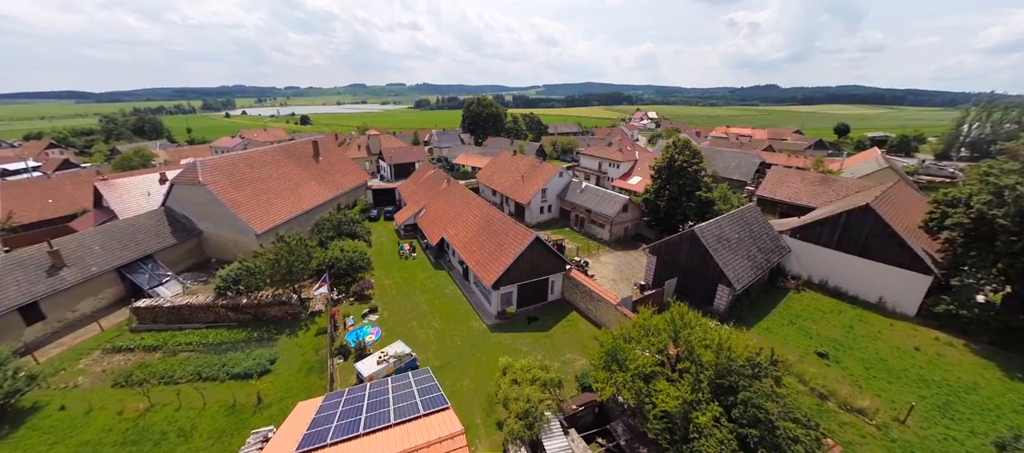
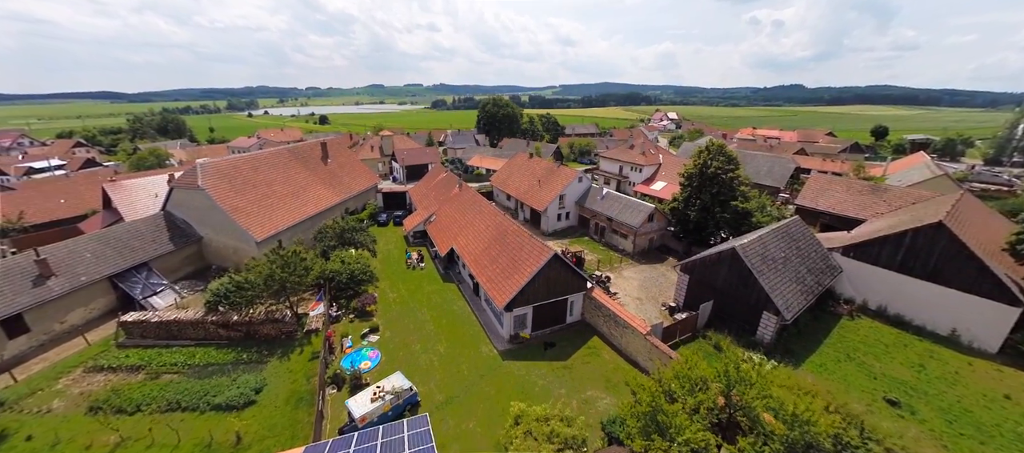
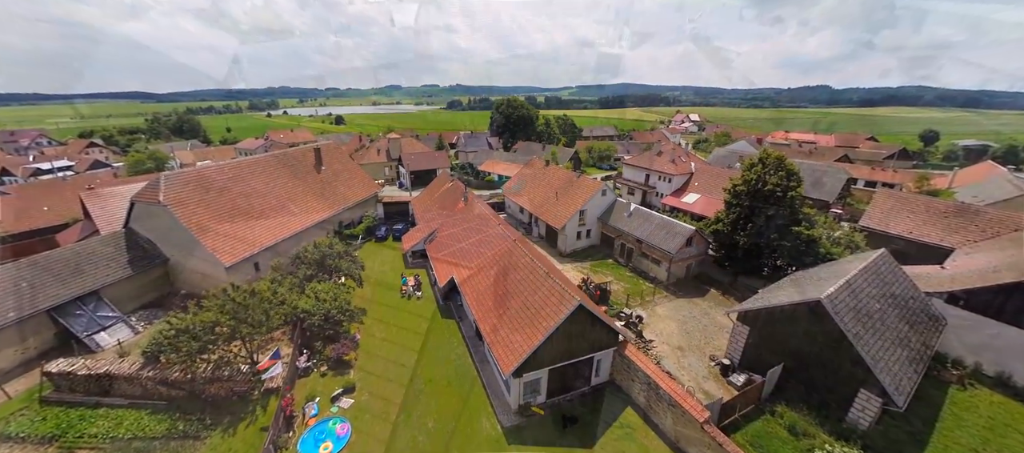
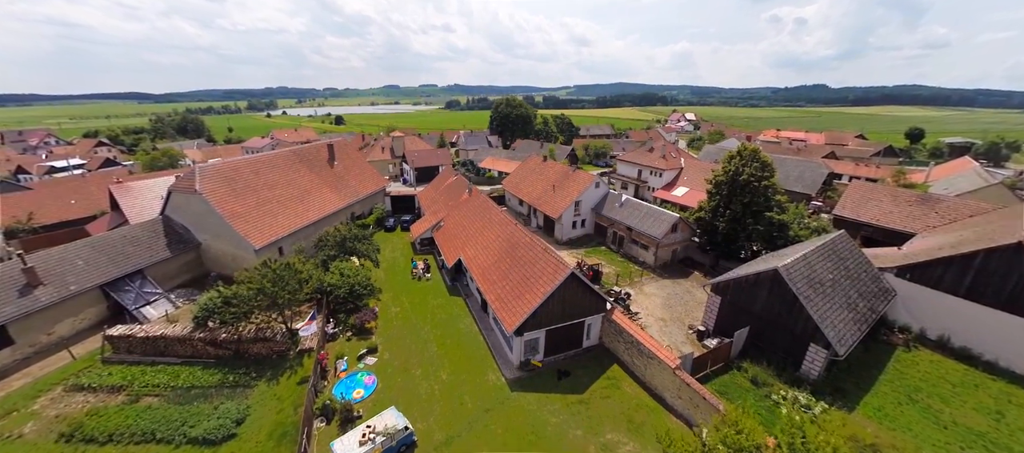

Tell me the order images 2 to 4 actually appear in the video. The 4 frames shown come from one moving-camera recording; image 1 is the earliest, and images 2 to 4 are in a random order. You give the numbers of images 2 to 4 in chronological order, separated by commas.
2, 4, 3
